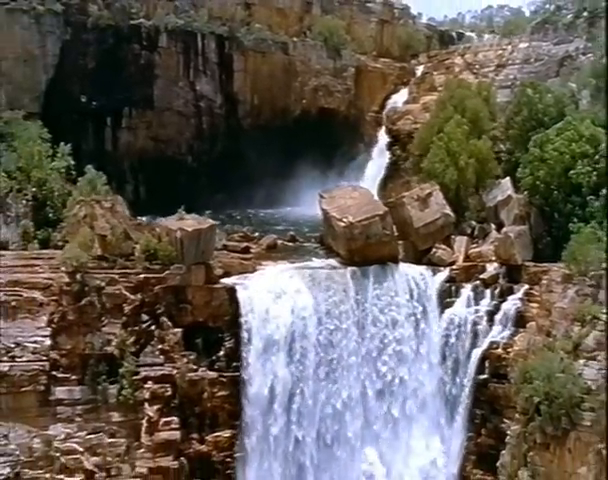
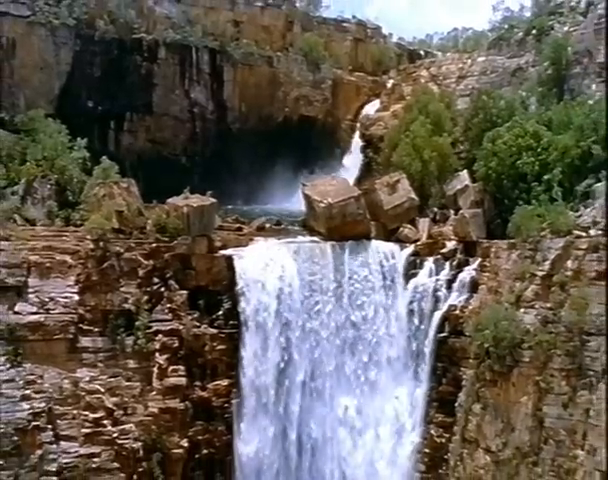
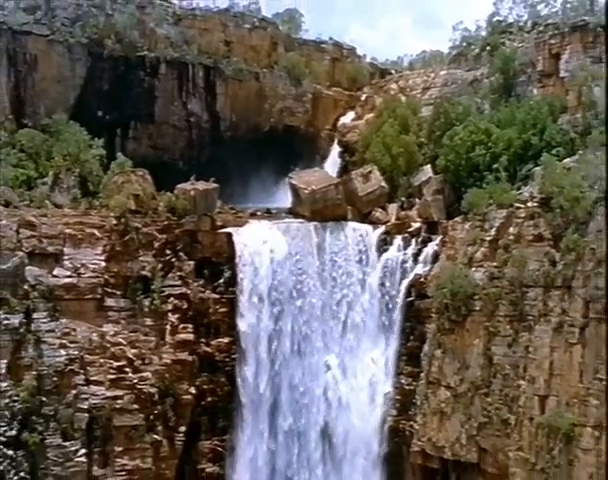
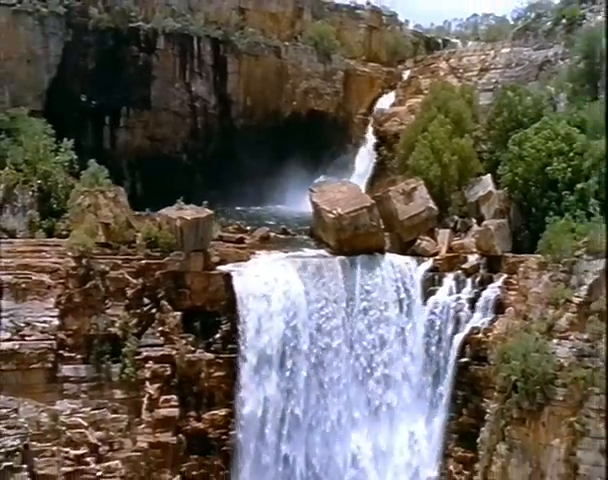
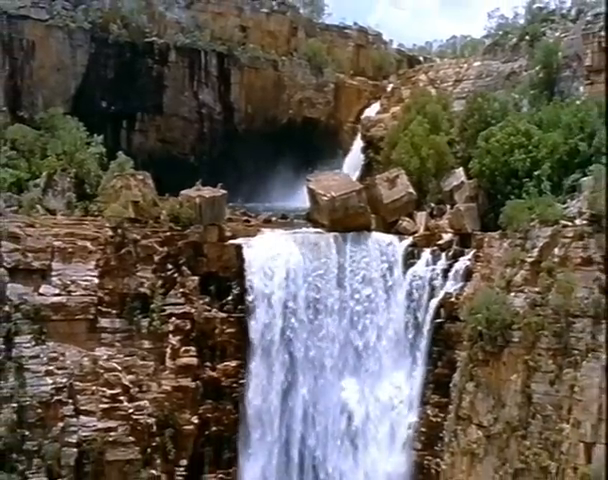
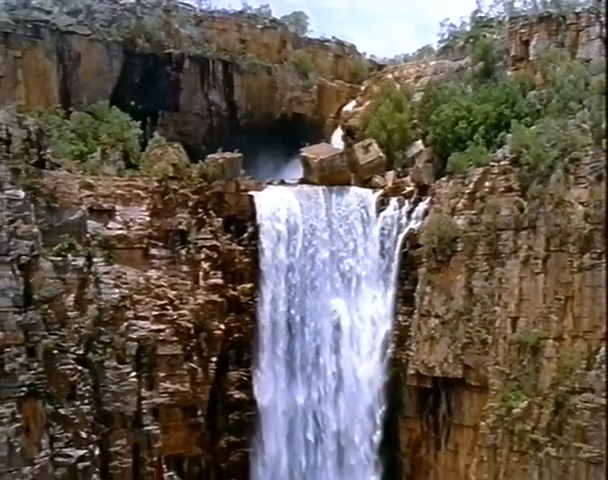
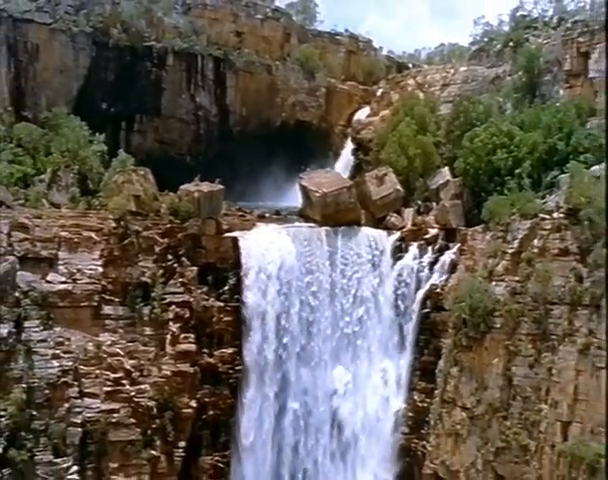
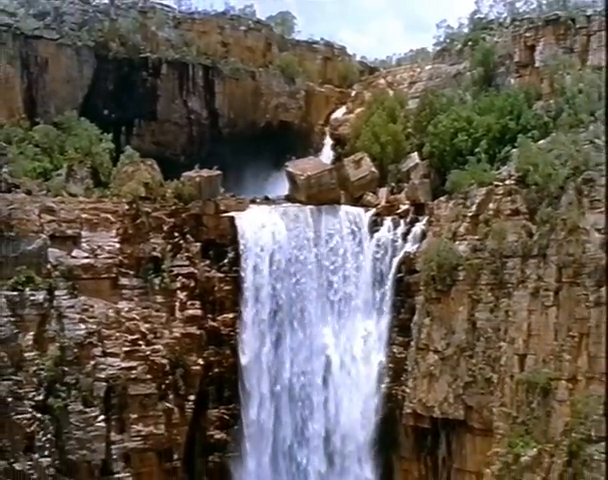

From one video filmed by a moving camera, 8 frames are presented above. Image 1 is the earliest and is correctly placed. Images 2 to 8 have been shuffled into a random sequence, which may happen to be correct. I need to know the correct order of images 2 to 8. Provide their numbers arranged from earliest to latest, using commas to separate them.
4, 2, 5, 7, 3, 8, 6
